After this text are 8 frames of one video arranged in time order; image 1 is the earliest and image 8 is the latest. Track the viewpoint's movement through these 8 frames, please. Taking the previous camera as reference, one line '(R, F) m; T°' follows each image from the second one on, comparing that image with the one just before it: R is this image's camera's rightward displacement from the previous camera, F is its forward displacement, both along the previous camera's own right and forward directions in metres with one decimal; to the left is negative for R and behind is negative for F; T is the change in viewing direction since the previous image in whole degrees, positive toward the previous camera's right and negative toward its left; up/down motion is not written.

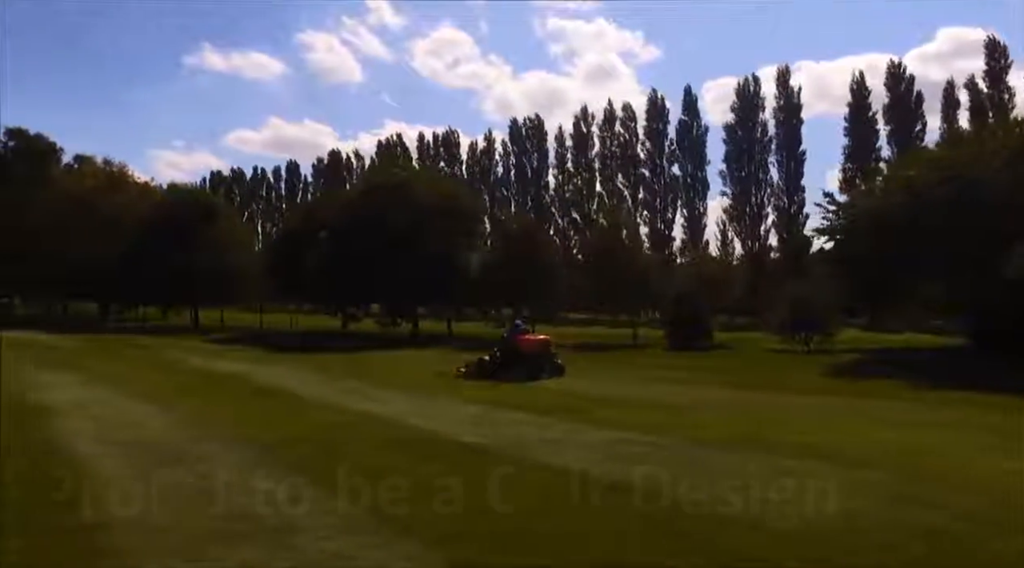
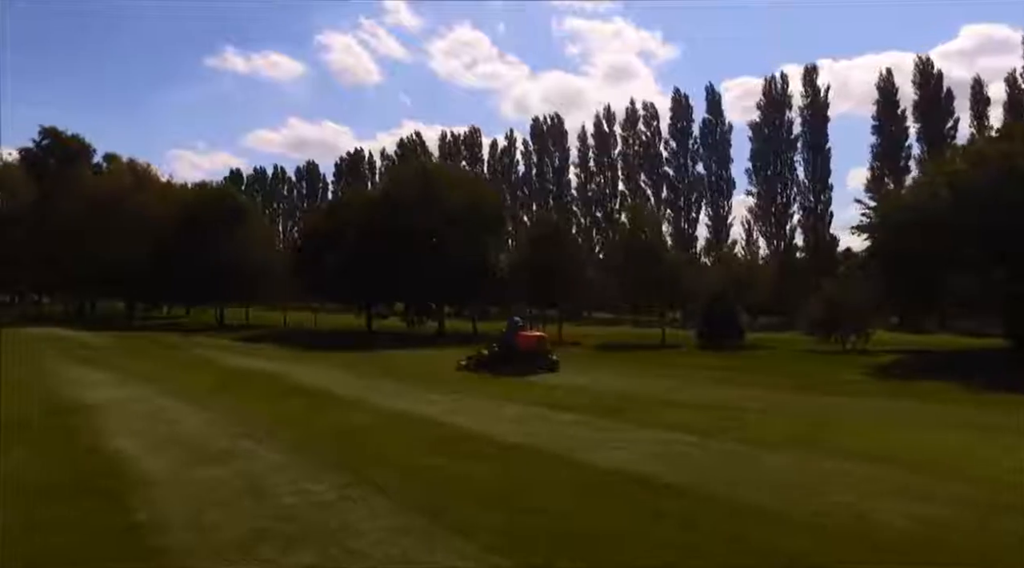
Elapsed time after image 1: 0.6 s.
(-0.2, +0.1) m; -1°
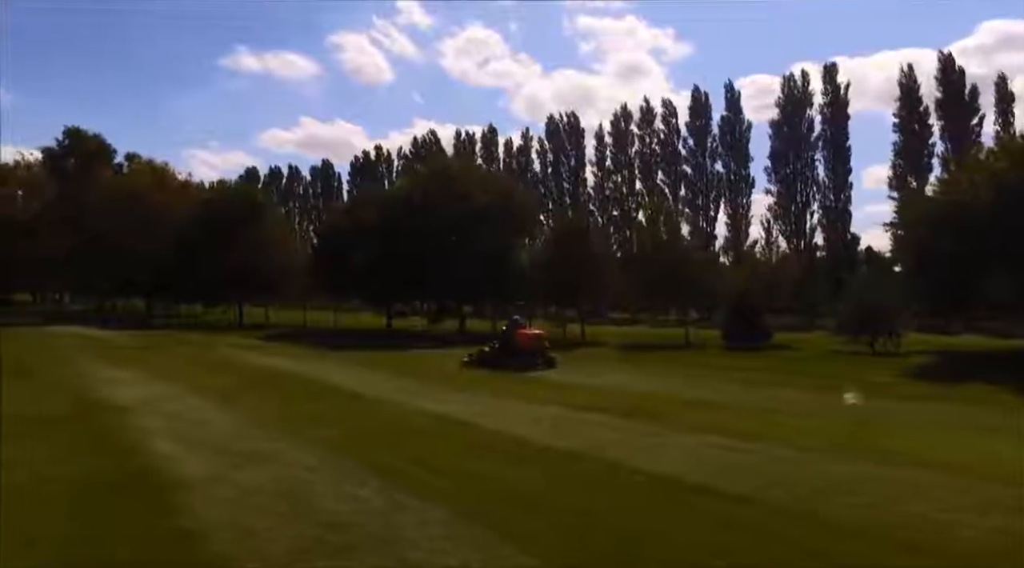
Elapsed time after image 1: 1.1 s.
(-0.3, +0.1) m; -1°
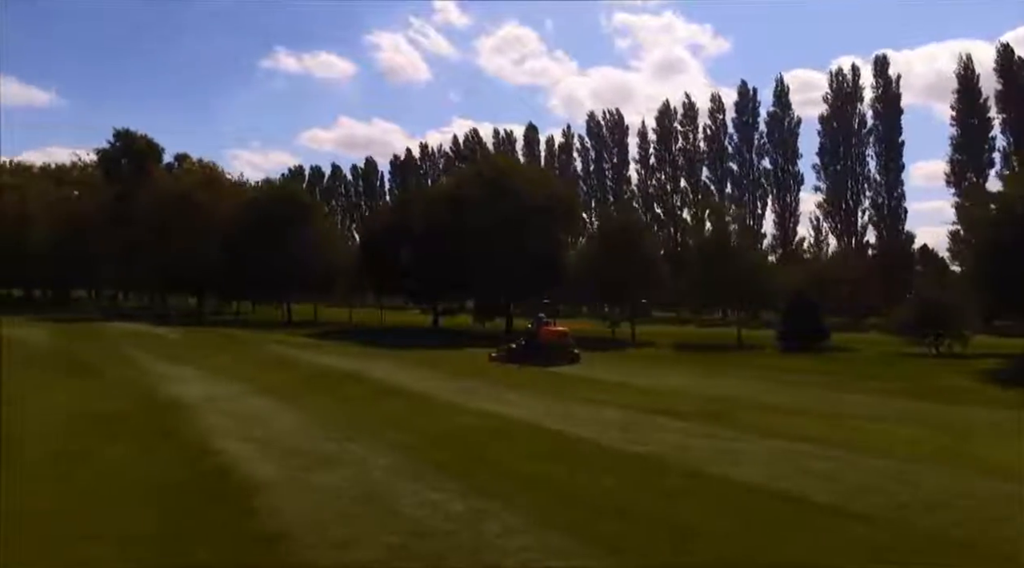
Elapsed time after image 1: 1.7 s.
(-0.3, +0.1) m; -3°
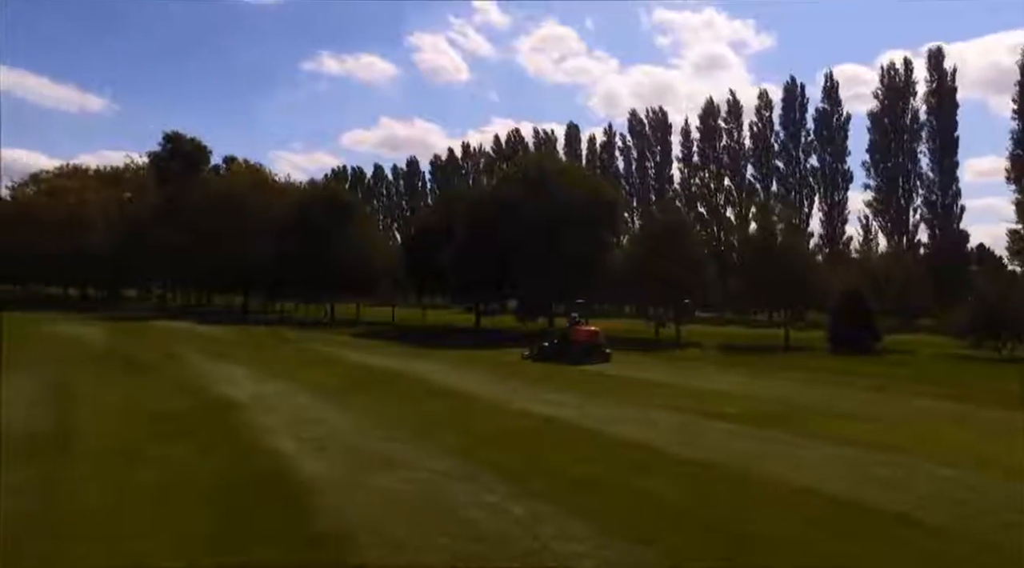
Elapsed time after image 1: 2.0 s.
(-0.1, +0.1) m; -3°
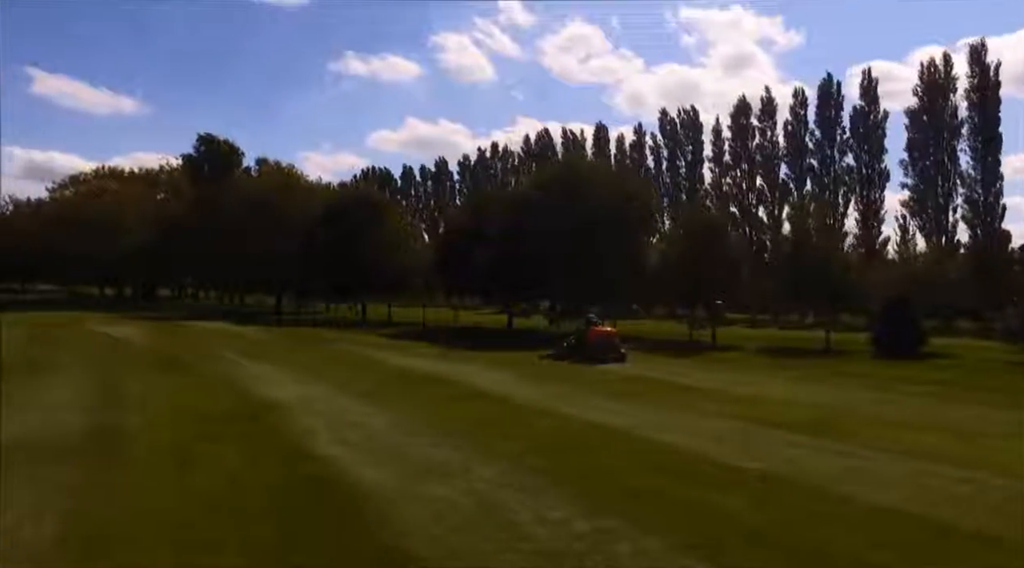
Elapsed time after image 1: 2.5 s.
(-0.3, +0.1) m; -2°
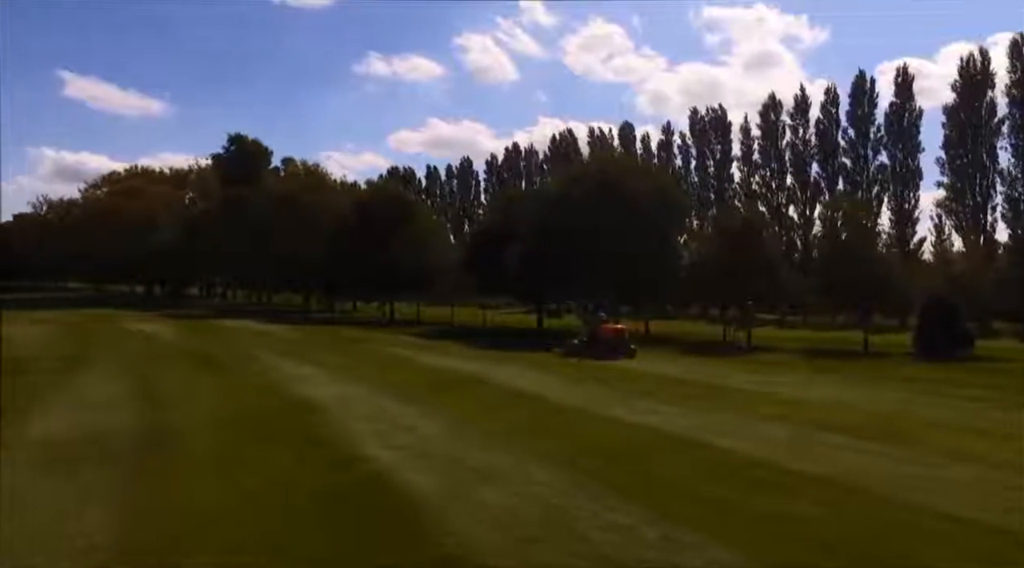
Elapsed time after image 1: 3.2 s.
(-0.3, +0.3) m; -2°
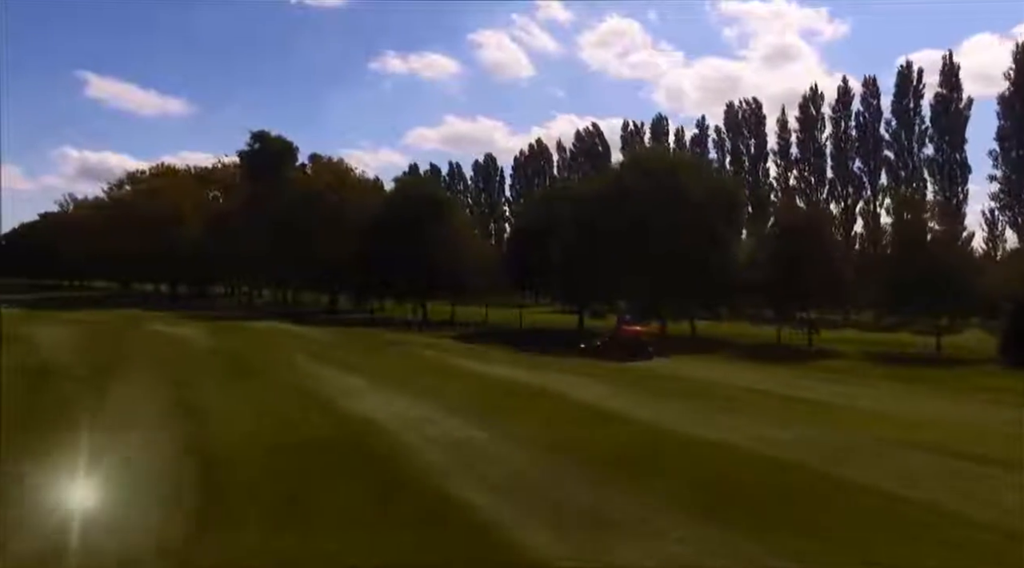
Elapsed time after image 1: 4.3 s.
(-0.8, +1.4) m; -1°
